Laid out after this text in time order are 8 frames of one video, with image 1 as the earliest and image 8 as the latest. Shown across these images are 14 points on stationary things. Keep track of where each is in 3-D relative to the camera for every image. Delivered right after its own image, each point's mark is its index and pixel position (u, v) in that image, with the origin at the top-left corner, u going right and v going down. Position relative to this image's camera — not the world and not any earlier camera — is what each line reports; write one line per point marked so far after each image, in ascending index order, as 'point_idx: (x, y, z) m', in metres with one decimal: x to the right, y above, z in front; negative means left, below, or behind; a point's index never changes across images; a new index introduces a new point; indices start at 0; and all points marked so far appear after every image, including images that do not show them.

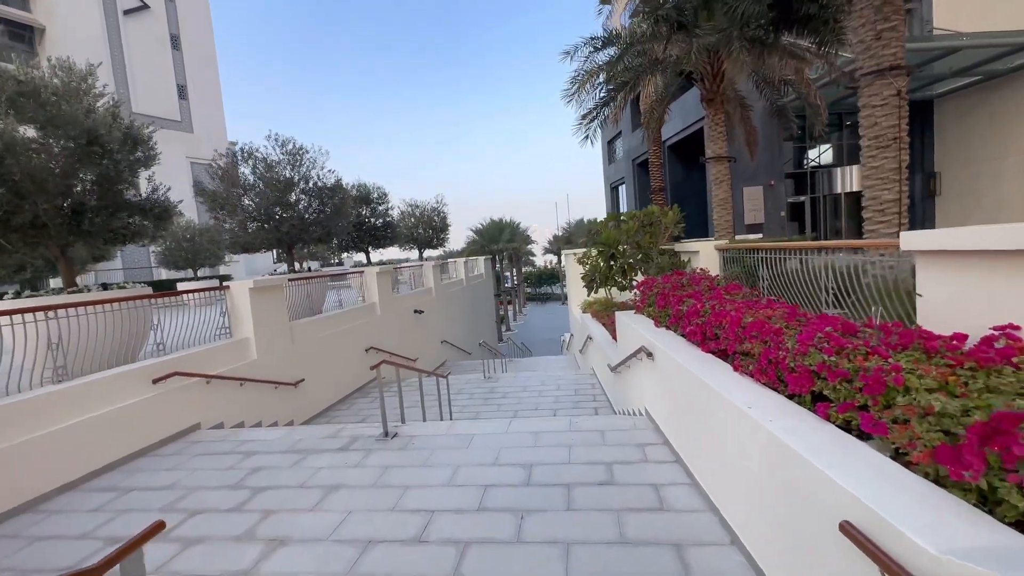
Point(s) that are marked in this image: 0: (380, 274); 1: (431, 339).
0: (-2.9, +0.3, +10.0) m
1: (-2.3, -1.4, +12.8) m
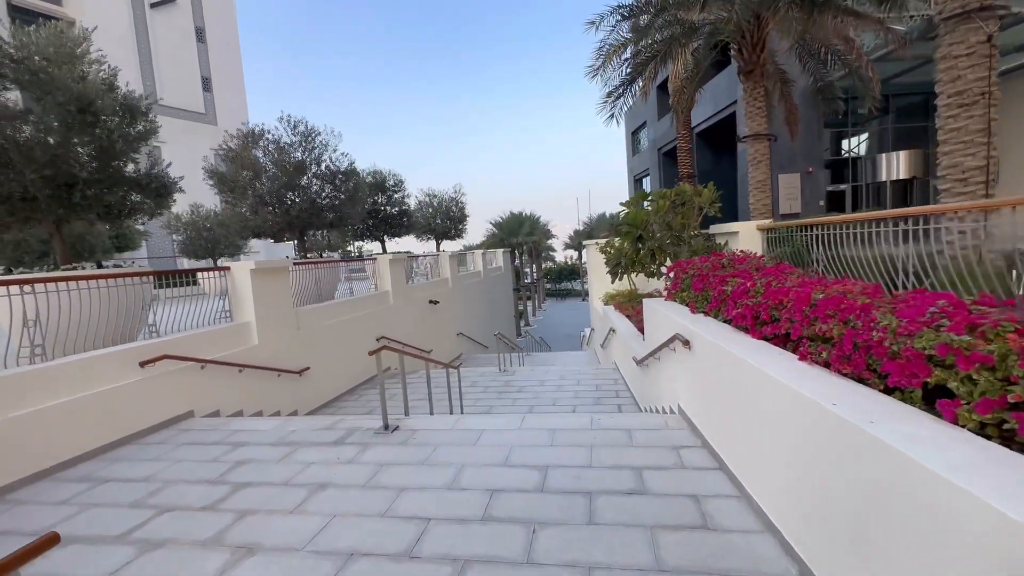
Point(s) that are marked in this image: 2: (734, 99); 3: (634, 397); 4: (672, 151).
0: (-2.6, +0.6, +9.6) m
1: (-1.8, -1.2, +12.4) m
2: (+6.4, +5.4, +12.9) m
3: (+1.7, -1.5, +6.3) m
4: (+6.8, +5.8, +19.1) m
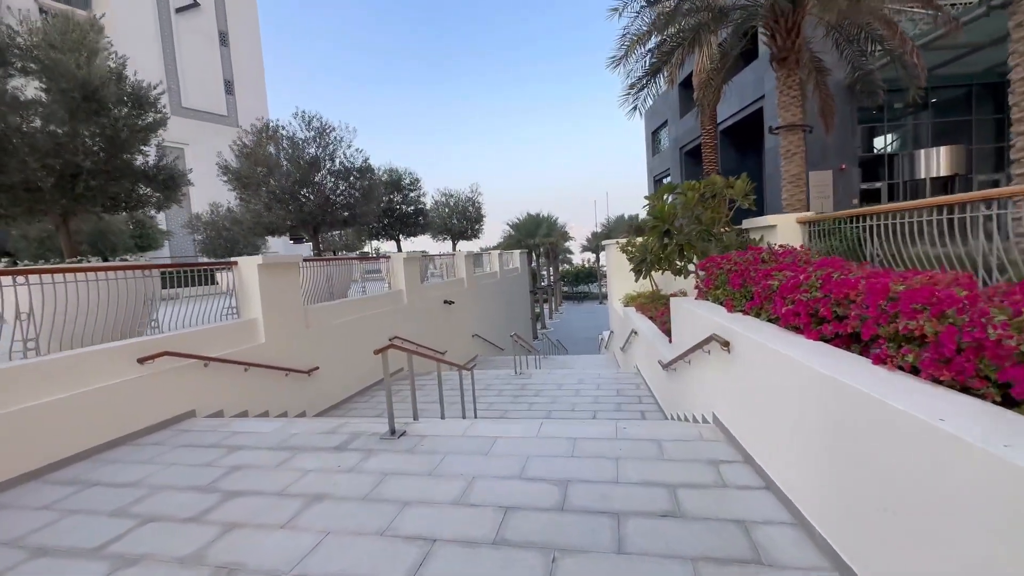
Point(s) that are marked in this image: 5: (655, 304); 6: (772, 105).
0: (-2.2, +0.6, +9.4) m
1: (-1.4, -1.2, +12.2) m
2: (+6.9, +5.4, +12.3) m
3: (+1.9, -1.5, +5.9) m
4: (+7.5, +5.7, +18.6) m
5: (+2.5, -0.3, +7.9) m
6: (+6.9, +4.9, +12.0) m
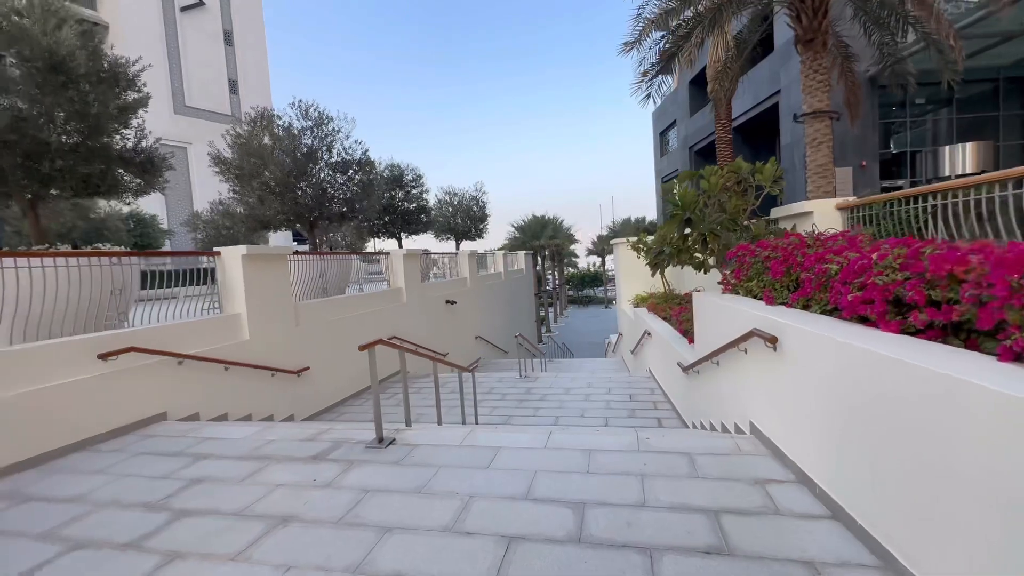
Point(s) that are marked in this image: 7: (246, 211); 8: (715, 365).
0: (-2.1, +0.6, +9.0) m
1: (-1.3, -1.2, +11.7) m
2: (+7.1, +5.3, +11.9) m
3: (+2.0, -1.5, +5.4) m
4: (+7.7, +5.6, +18.1) m
5: (+2.6, -0.3, +7.5) m
6: (+7.1, +4.8, +11.5) m
7: (-5.1, +1.5, +8.6) m
8: (+1.7, -0.6, +3.7) m
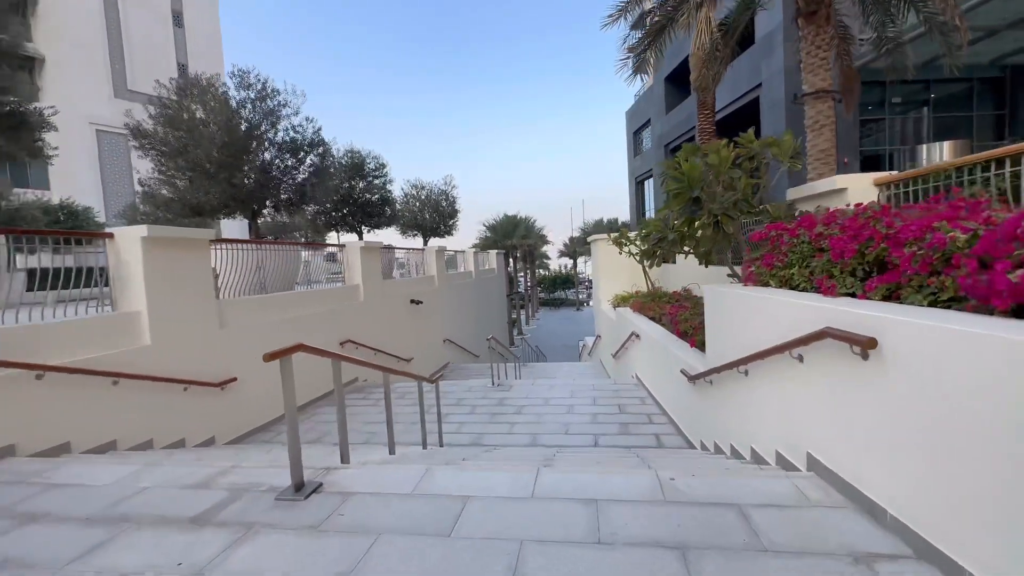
0: (-2.6, +0.7, +8.0) m
1: (-2.0, -1.1, +10.8) m
2: (+6.3, +5.3, +11.5) m
3: (+1.7, -1.4, +4.6) m
4: (+6.6, +5.5, +17.8) m
5: (+2.2, -0.2, +6.8) m
6: (+6.4, +4.9, +11.2) m
7: (-5.6, +1.5, +7.4) m
8: (+1.5, -0.6, +3.0) m
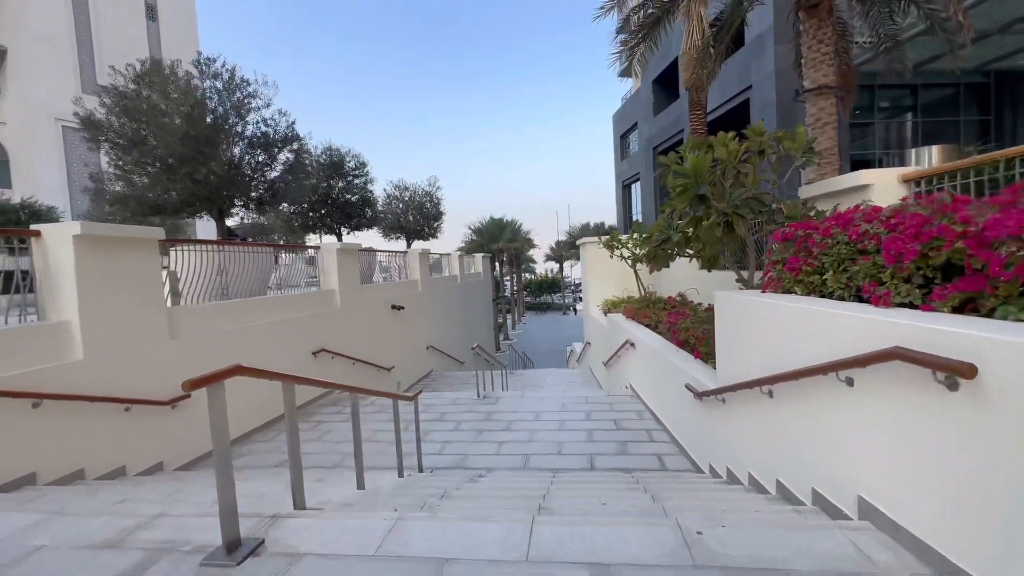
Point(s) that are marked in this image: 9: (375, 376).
0: (-2.8, +0.6, +7.5) m
1: (-2.3, -1.3, +10.3) m
2: (+6.0, +5.2, +11.3) m
3: (+1.6, -1.5, +4.3) m
4: (+6.1, +5.4, +17.6) m
5: (+2.0, -0.3, +6.4) m
6: (+6.1, +4.7, +11.0) m
7: (-5.8, +1.5, +6.8) m
8: (+1.5, -0.6, +2.6) m
9: (-2.5, -1.6, +8.4) m
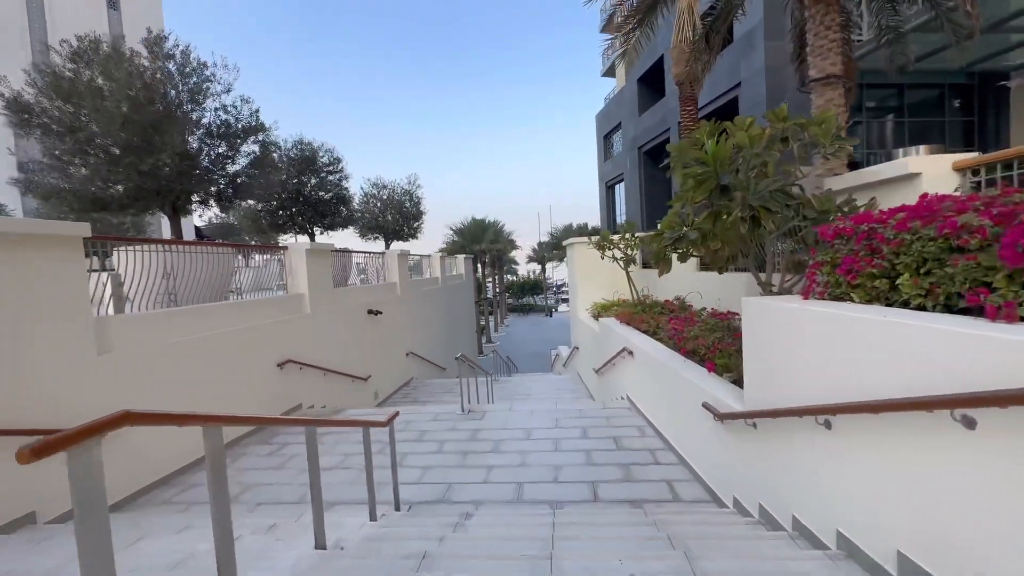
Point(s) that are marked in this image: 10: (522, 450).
0: (-3.0, +0.5, +6.9) m
1: (-2.6, -1.3, +9.7) m
2: (+5.6, +5.2, +11.1) m
3: (+1.5, -1.5, +3.8) m
4: (+5.4, +5.3, +17.3) m
5: (+1.8, -0.3, +6.0) m
6: (+5.7, +4.7, +10.7) m
7: (-5.9, +1.4, +6.0) m
8: (+1.5, -0.6, +2.2) m
9: (-2.8, -1.7, +7.7) m
10: (+0.1, -1.6, +4.3) m
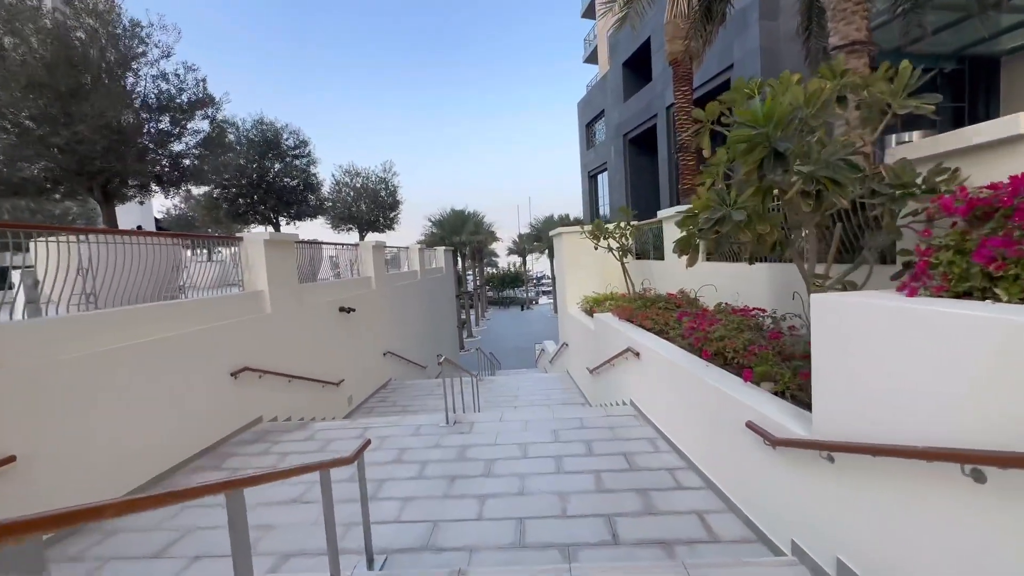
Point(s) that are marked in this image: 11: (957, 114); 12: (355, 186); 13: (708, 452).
0: (-3.2, +0.6, +6.1) m
1: (-2.9, -1.2, +8.9) m
2: (+5.2, +5.4, +10.6) m
3: (+1.5, -1.4, +3.3) m
4: (+4.7, +5.6, +16.8) m
5: (+1.7, -0.3, +5.4) m
6: (+5.3, +4.9, +10.3) m
7: (-6.1, +1.4, +5.1) m
8: (+1.5, -0.6, +1.6) m
9: (-3.0, -1.6, +7.0) m
10: (+0.1, -1.5, +3.7) m
11: (+11.4, +4.4, +11.5) m
12: (-5.0, +3.2, +14.5) m
13: (+1.5, -1.2, +3.4) m
